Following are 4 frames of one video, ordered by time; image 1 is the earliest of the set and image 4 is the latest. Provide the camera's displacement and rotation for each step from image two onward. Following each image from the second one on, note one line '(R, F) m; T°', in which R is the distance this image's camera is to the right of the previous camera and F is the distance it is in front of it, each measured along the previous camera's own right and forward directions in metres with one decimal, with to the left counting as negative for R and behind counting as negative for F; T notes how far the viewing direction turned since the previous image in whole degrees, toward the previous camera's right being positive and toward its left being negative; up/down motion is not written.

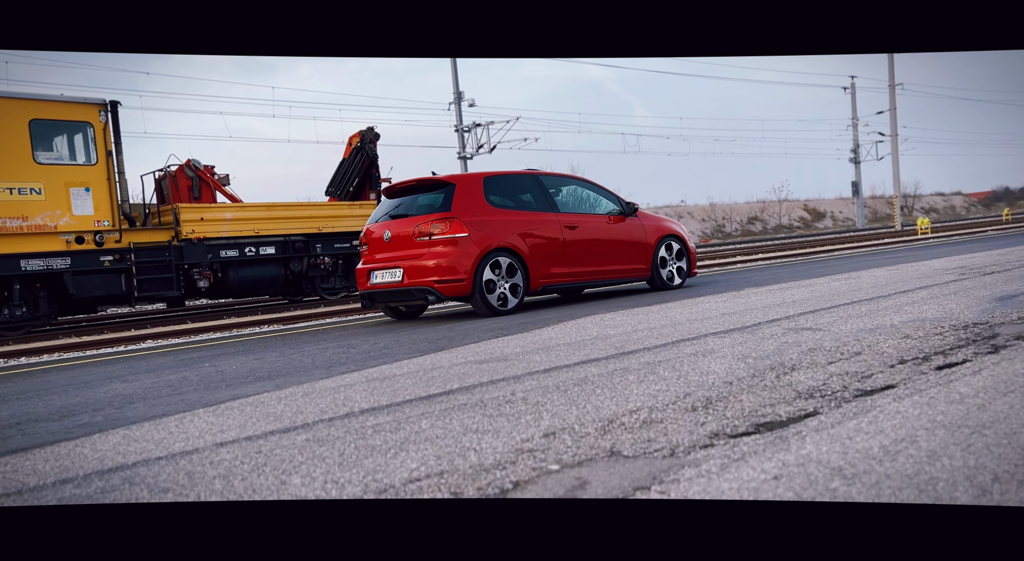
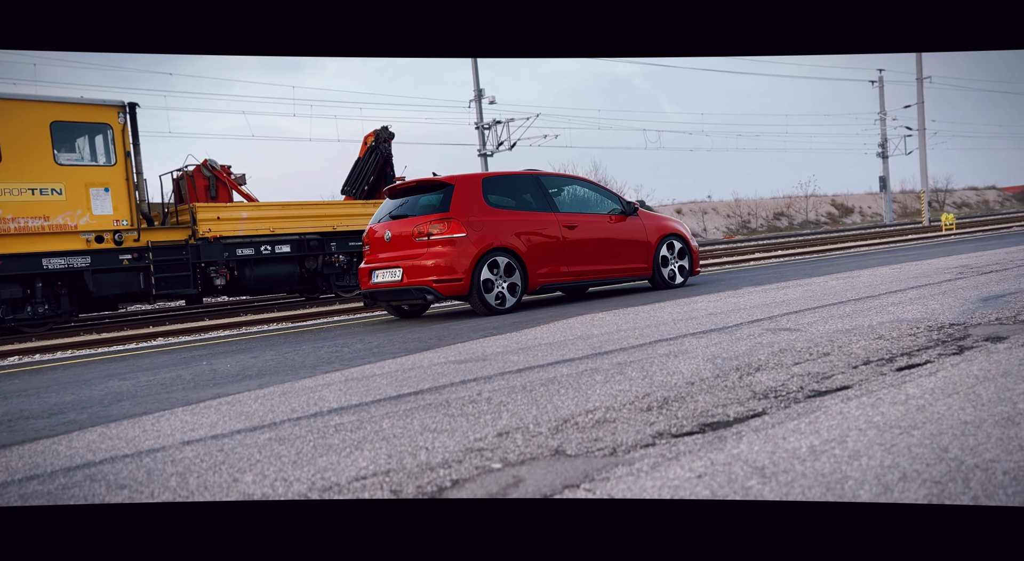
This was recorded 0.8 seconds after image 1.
(+0.3, -0.1) m; -1°
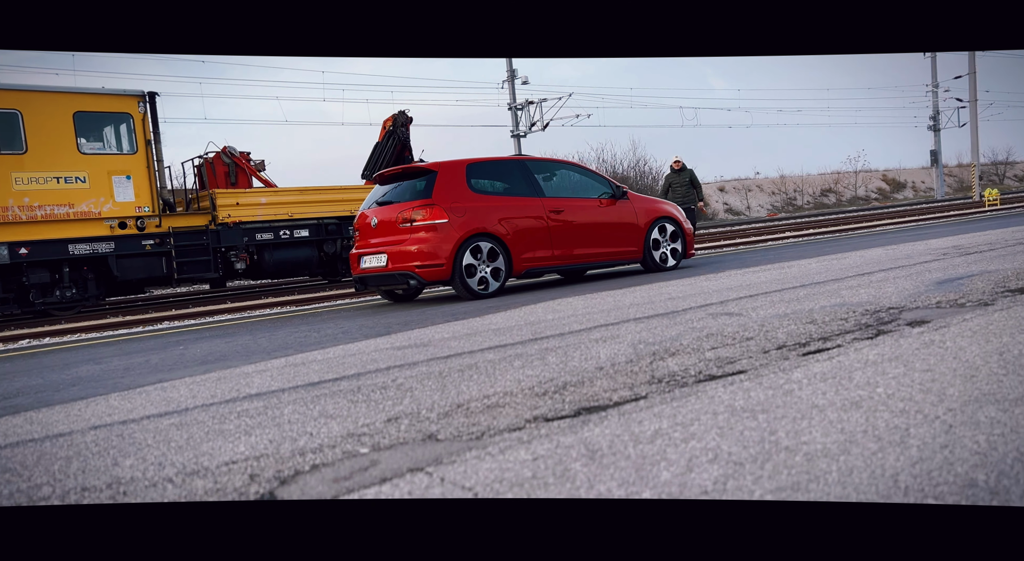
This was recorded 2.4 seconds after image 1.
(+0.6, -0.1) m; -2°
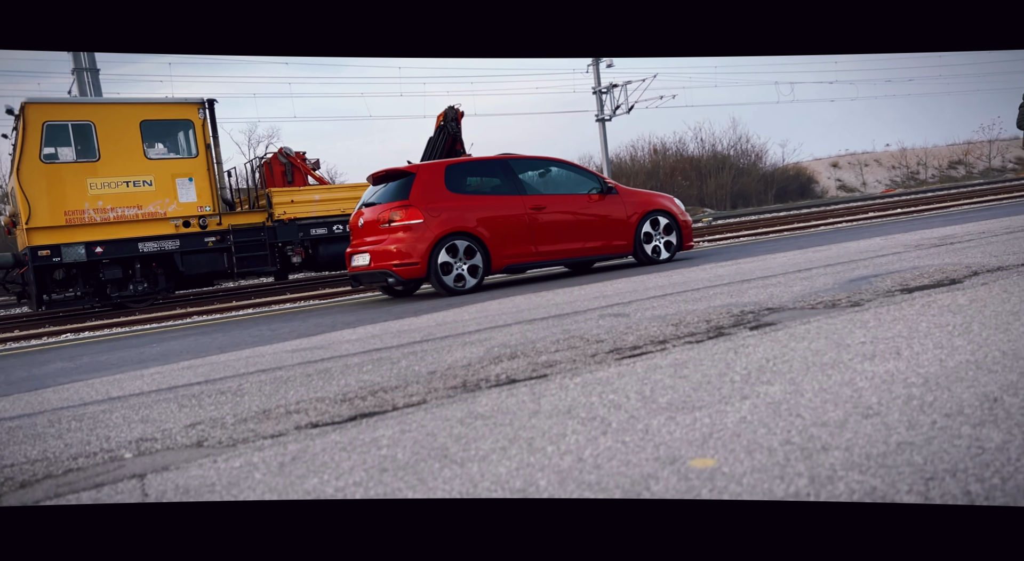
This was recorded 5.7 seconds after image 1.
(+1.4, -0.2) m; -6°
